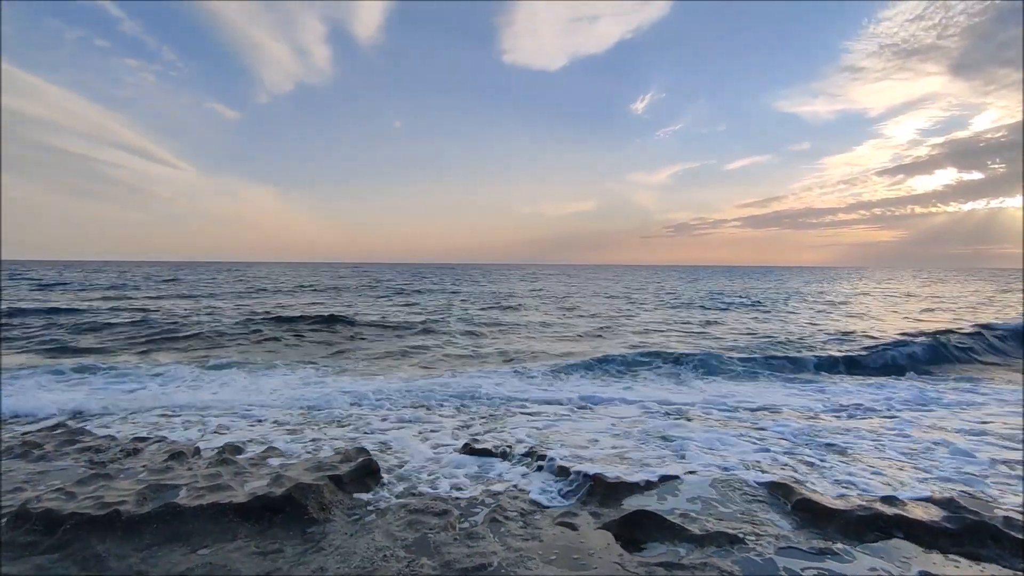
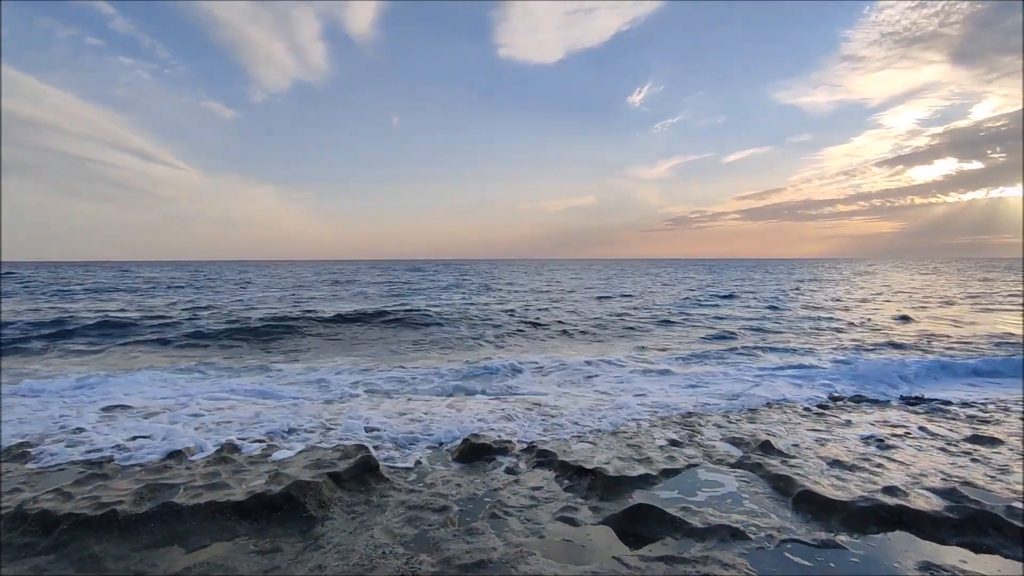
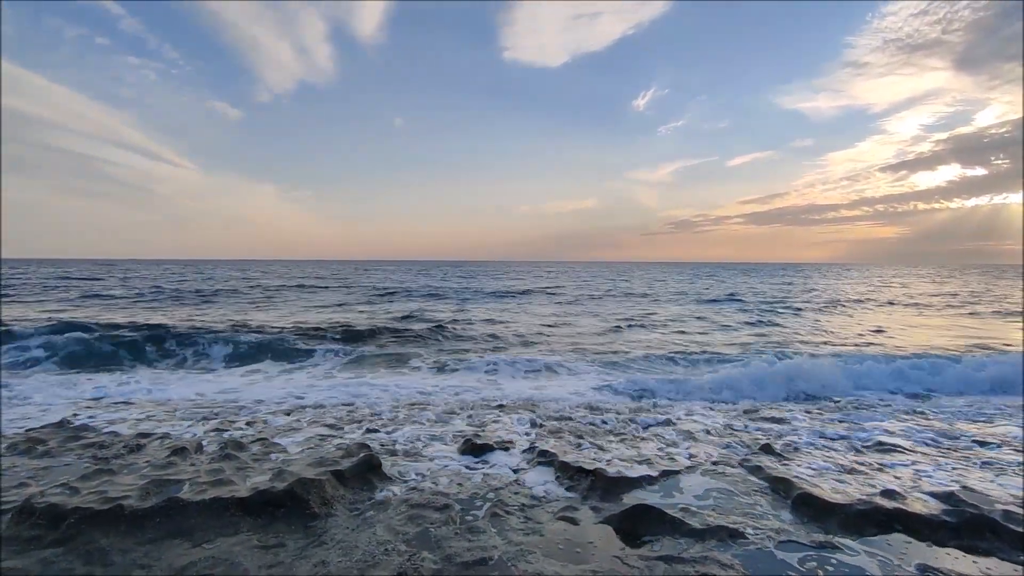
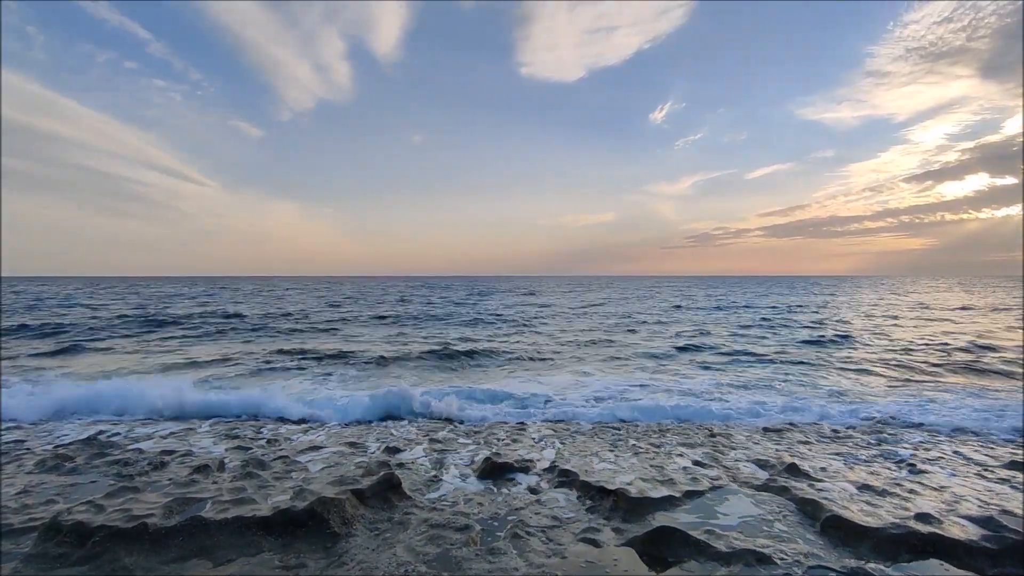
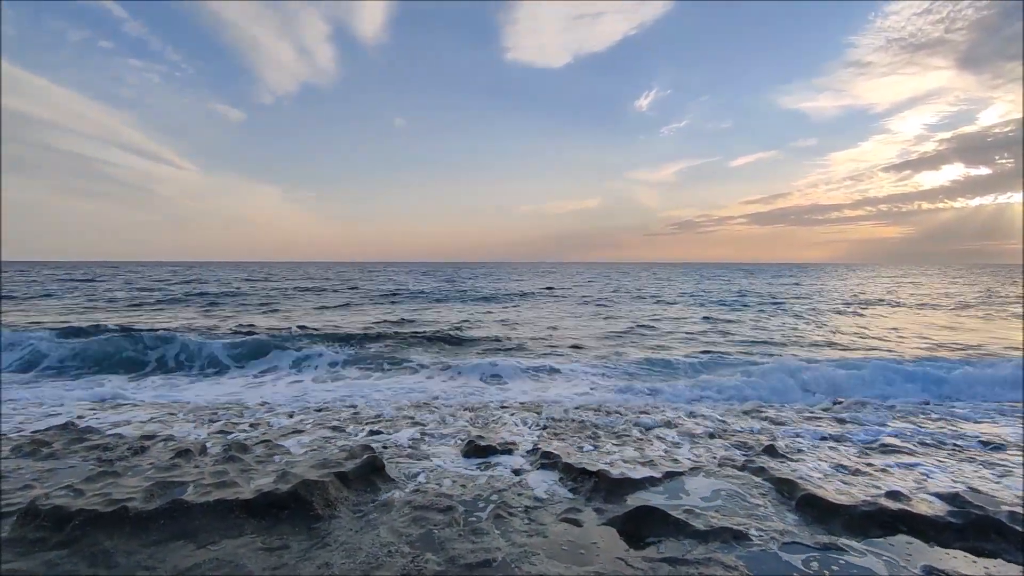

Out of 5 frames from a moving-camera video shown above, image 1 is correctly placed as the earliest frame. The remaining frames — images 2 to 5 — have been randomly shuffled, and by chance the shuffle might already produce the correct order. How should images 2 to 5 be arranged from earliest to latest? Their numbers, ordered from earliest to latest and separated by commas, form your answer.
3, 5, 4, 2
